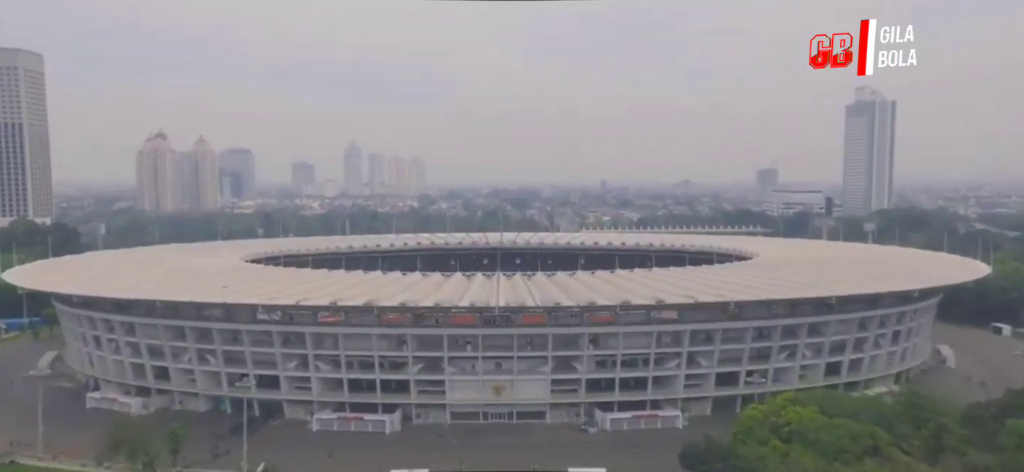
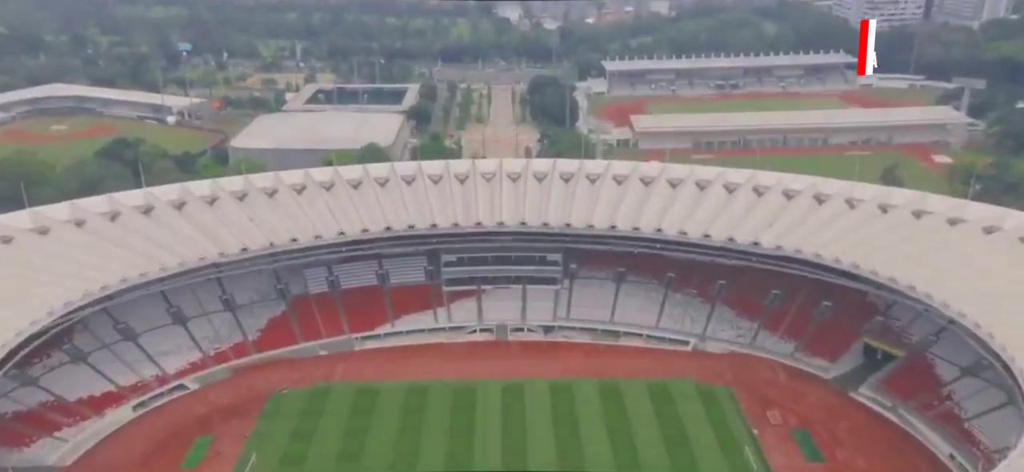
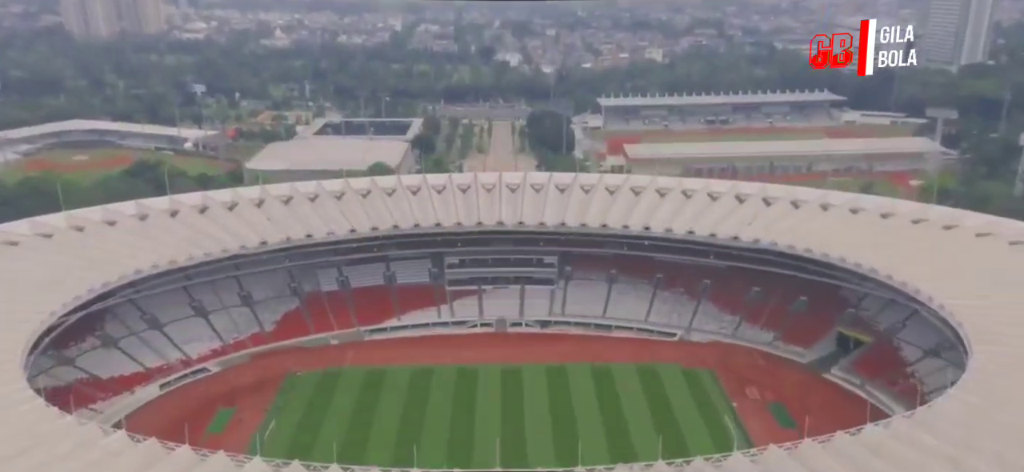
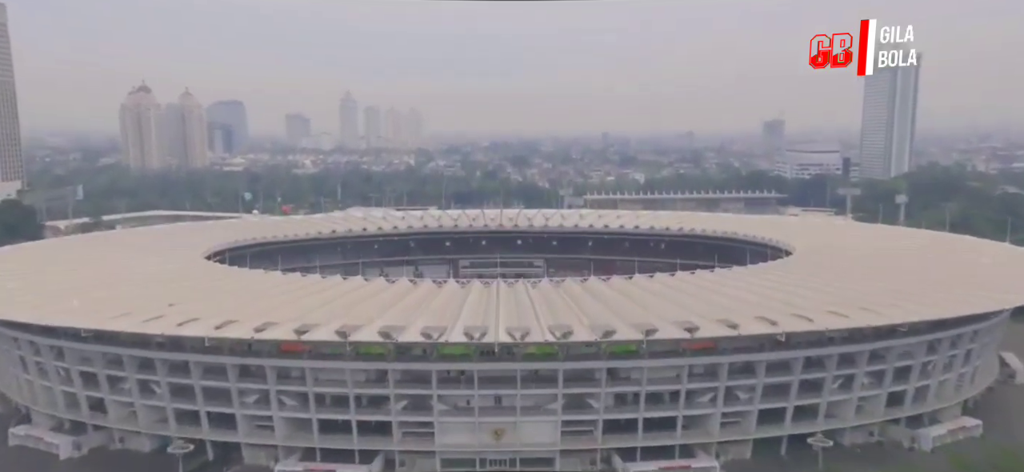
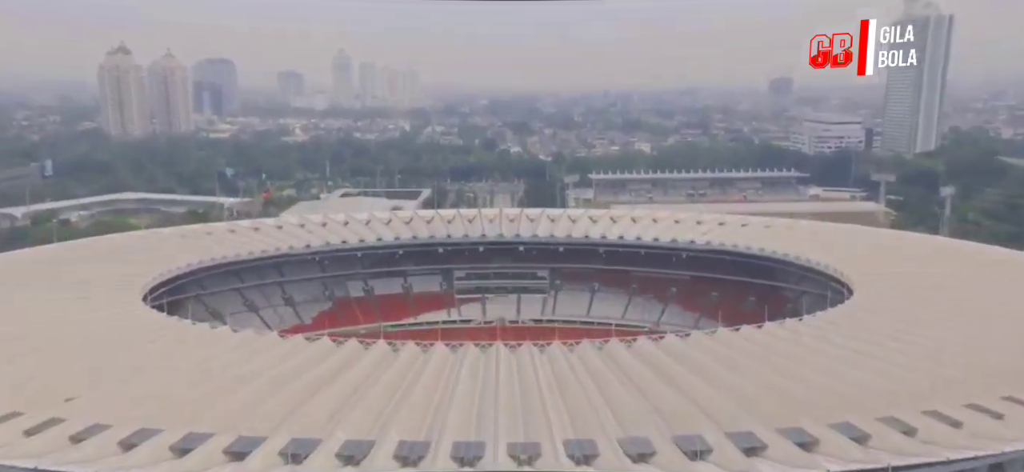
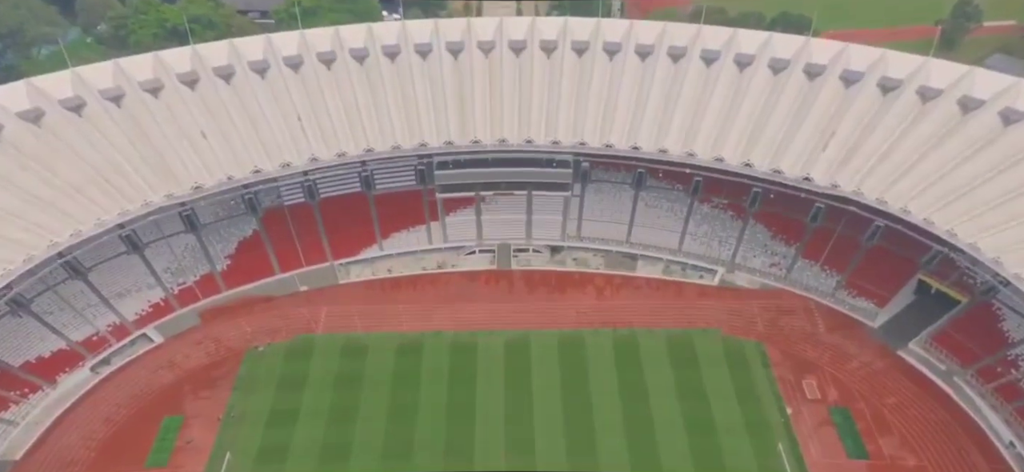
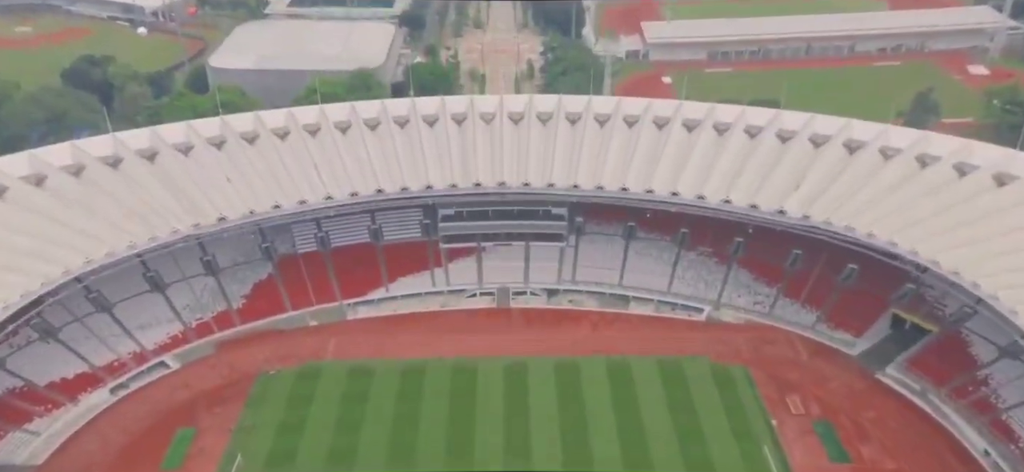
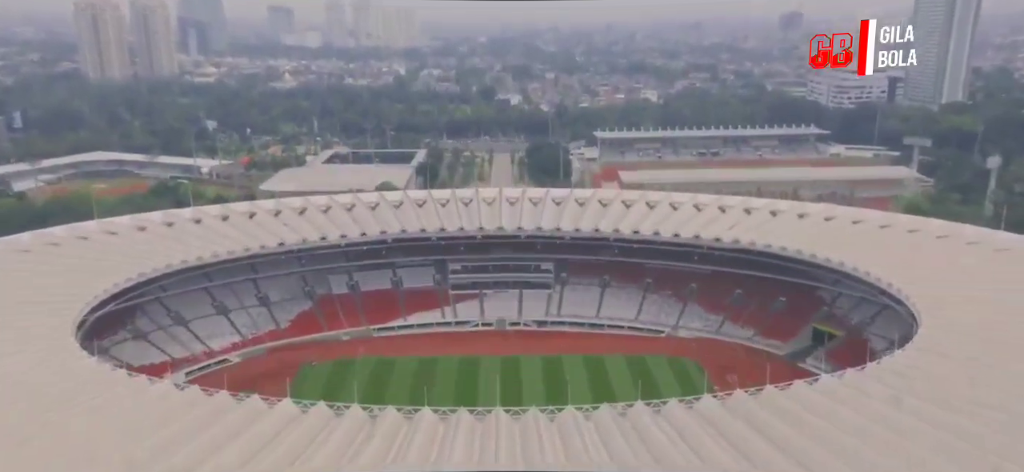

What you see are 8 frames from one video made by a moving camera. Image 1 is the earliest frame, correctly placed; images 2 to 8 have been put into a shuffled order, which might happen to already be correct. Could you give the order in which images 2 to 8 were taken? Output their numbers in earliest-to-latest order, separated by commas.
4, 5, 8, 3, 2, 7, 6
